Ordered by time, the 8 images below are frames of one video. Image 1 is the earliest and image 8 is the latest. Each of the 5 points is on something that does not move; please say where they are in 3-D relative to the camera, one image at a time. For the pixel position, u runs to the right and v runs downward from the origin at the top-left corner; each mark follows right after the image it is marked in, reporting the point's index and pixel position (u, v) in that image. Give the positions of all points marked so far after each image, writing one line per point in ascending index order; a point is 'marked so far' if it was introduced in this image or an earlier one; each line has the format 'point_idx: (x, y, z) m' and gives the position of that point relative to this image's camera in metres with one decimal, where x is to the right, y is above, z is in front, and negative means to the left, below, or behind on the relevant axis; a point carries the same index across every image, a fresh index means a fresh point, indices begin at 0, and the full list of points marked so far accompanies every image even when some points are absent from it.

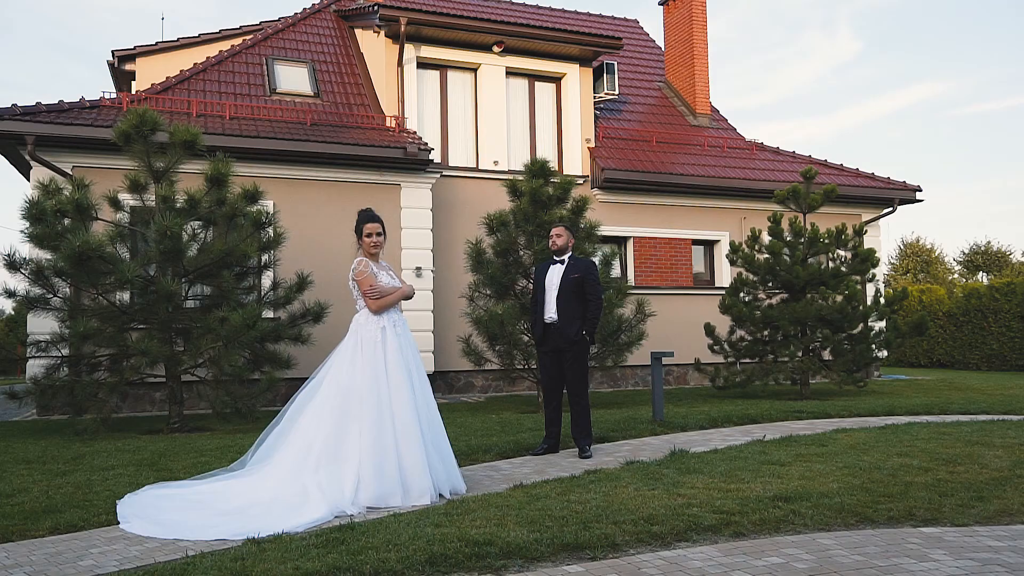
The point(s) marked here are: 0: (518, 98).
0: (+0.1, +3.6, +15.3) m
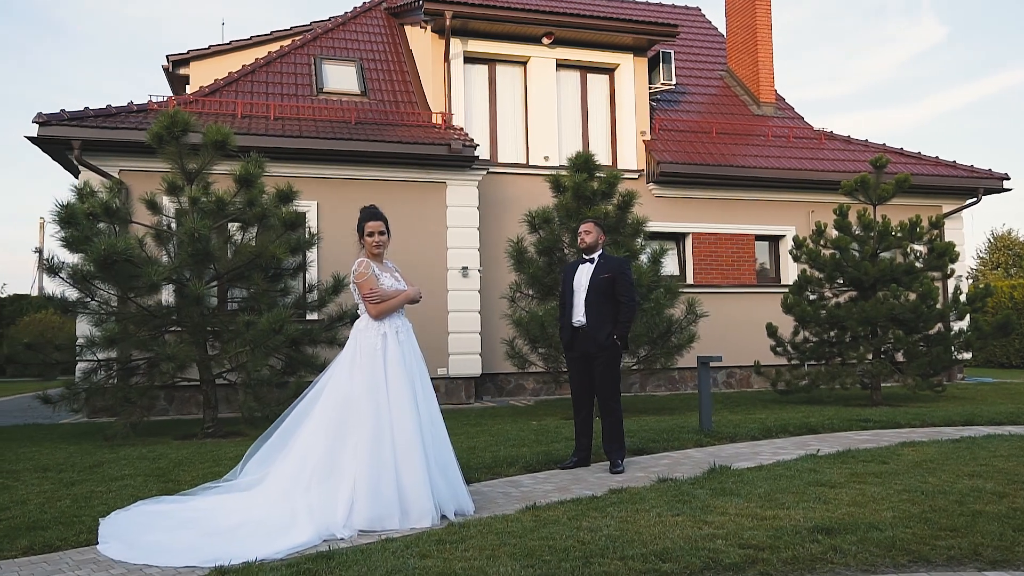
0: (+1.1, +3.6, +14.8) m
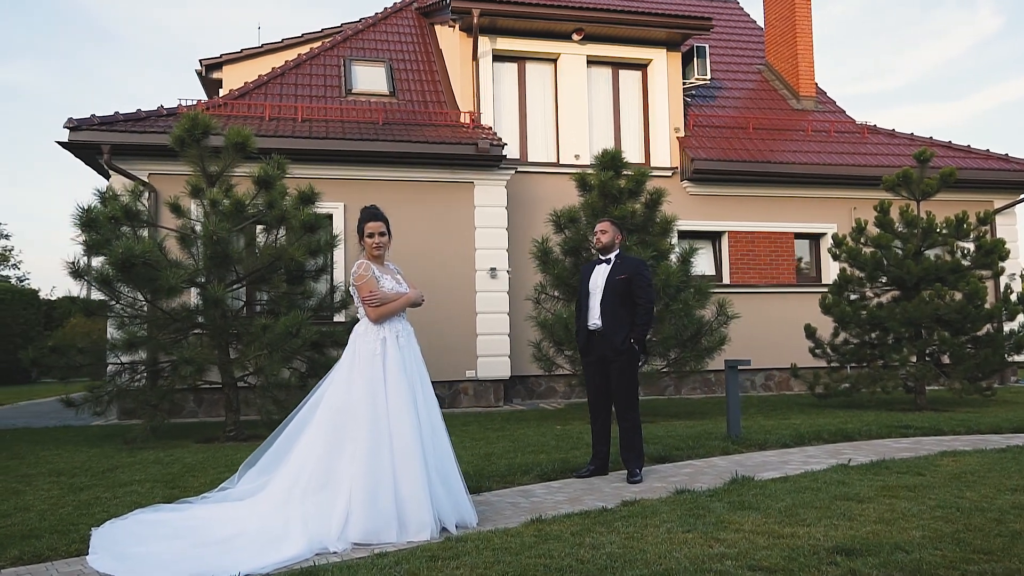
0: (+1.6, +3.6, +14.5) m
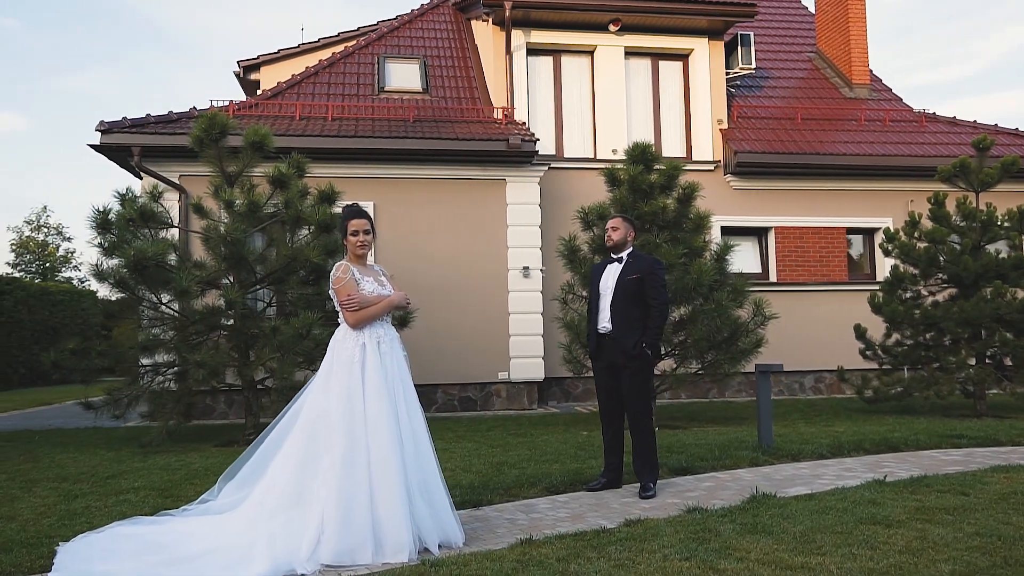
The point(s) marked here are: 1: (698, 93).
0: (+2.2, +3.6, +14.0) m
1: (+3.2, +3.4, +13.9) m
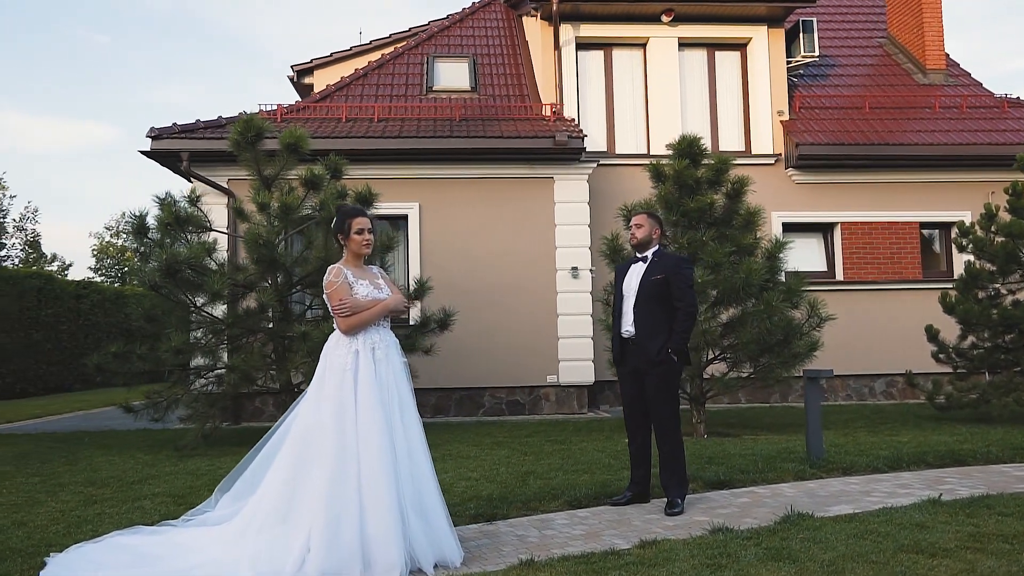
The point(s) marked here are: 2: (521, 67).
0: (+3.1, +3.6, +13.5) m
1: (+4.0, +3.4, +13.3) m
2: (+0.2, +3.9, +14.3) m
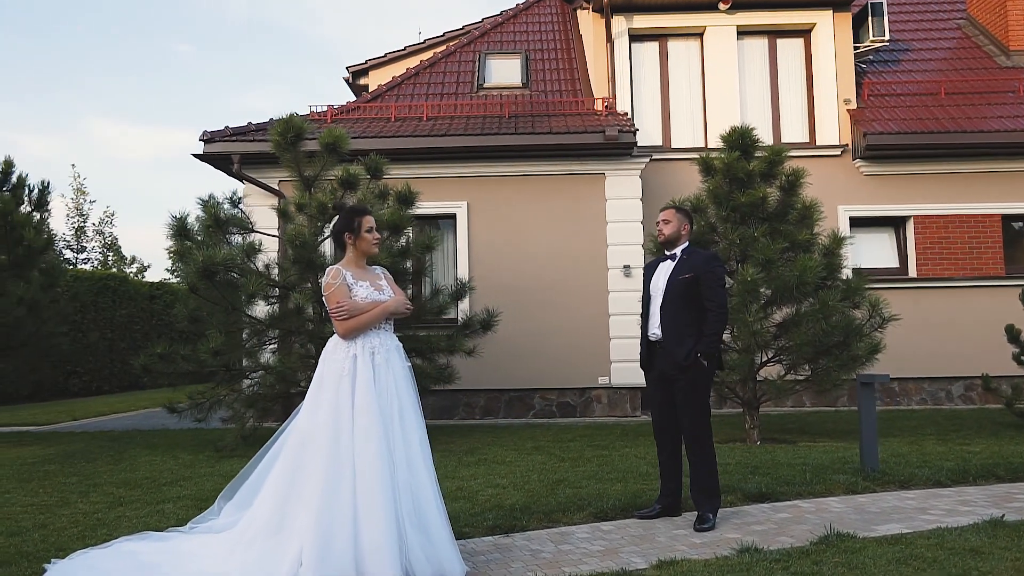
0: (+3.9, +3.6, +13.0) m
1: (+4.9, +3.4, +12.7) m
2: (+1.1, +3.9, +14.0) m
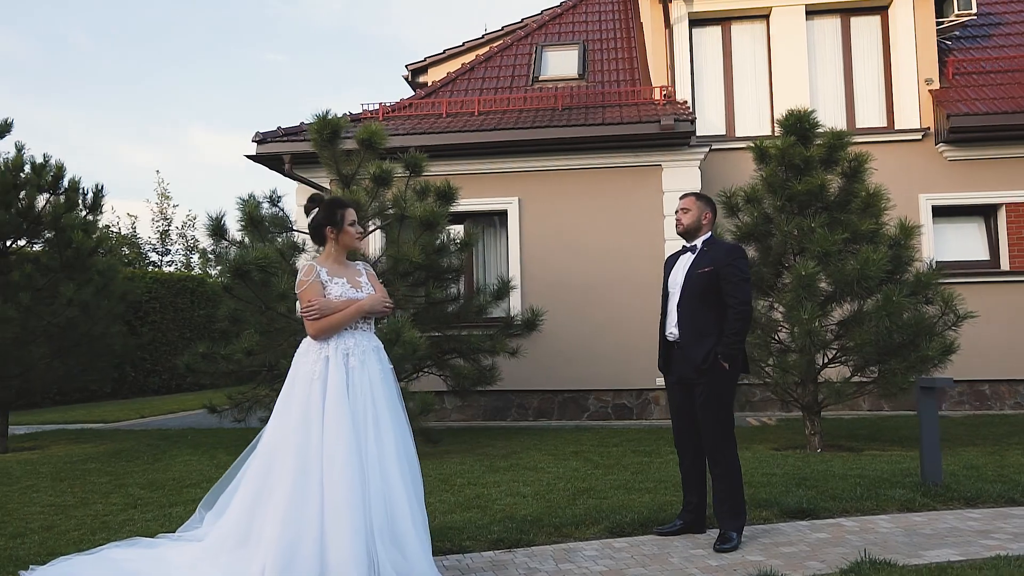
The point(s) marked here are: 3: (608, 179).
0: (+4.7, +3.7, +12.2) m
1: (+5.7, +3.5, +11.8) m
2: (+2.0, +4.0, +13.5) m
3: (+1.3, +1.5, +11.1) m
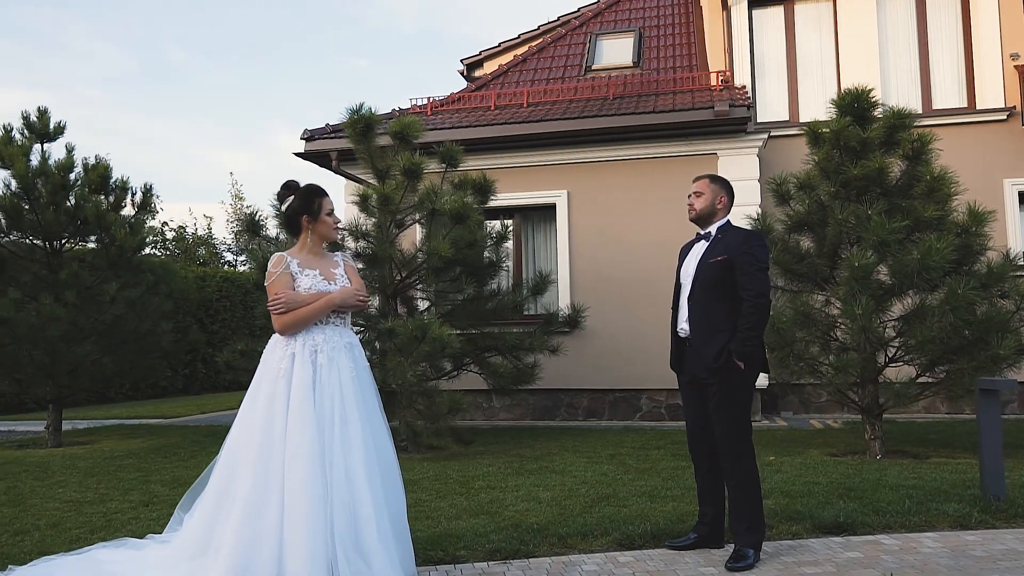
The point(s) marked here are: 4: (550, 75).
0: (+5.4, +3.8, +11.4) m
1: (+6.3, +3.6, +10.9) m
2: (+2.9, +4.0, +12.9) m
3: (+2.0, +1.6, +10.6) m
4: (+0.6, +3.3, +12.7) m
